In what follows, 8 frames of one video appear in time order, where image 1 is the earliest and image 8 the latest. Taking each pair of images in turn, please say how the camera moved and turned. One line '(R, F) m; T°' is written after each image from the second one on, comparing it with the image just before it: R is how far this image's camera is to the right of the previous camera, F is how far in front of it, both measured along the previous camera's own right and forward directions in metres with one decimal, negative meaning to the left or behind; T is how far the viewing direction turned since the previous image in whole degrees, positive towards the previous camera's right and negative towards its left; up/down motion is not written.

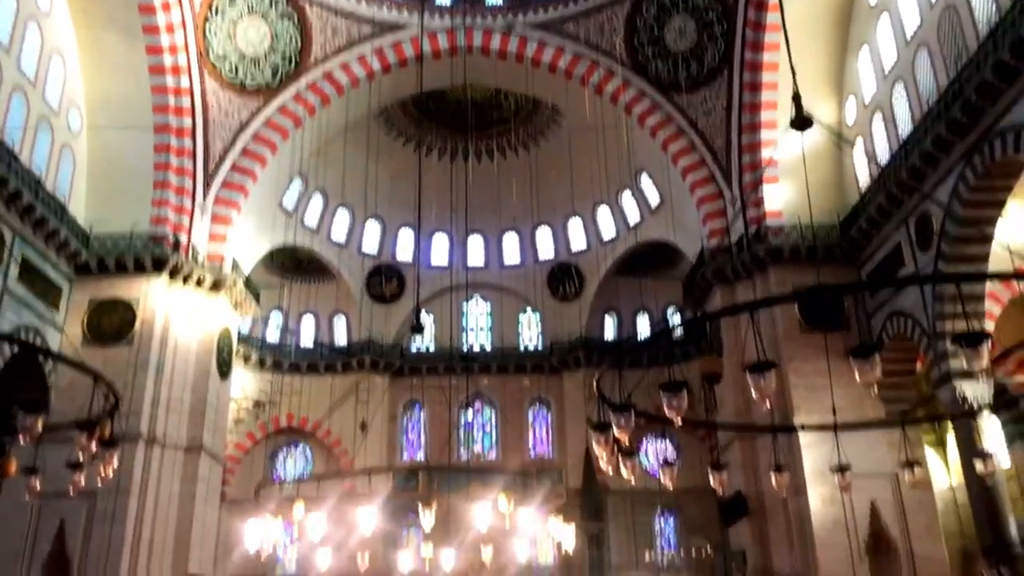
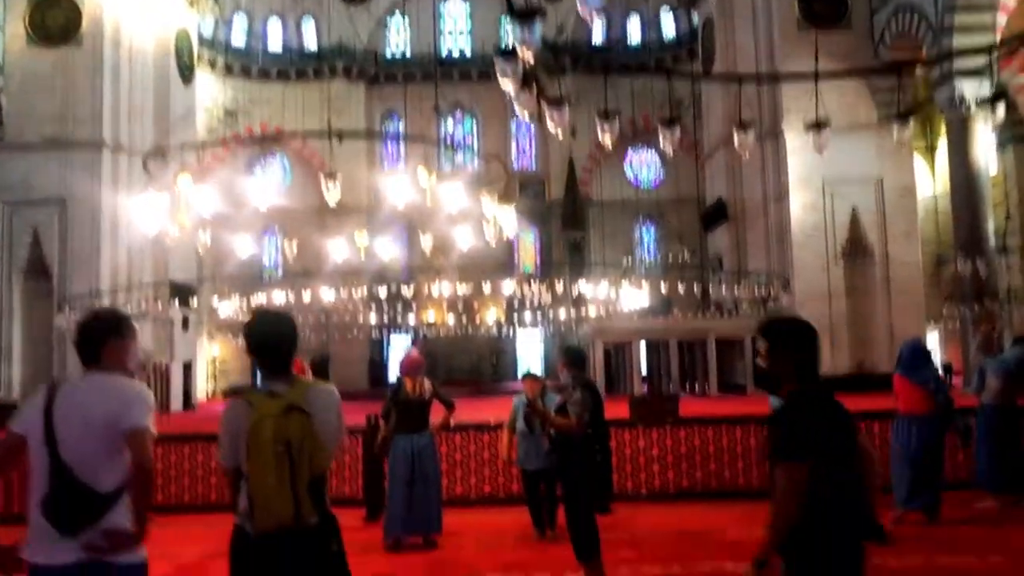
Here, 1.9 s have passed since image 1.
(+0.3, +0.7) m; +1°
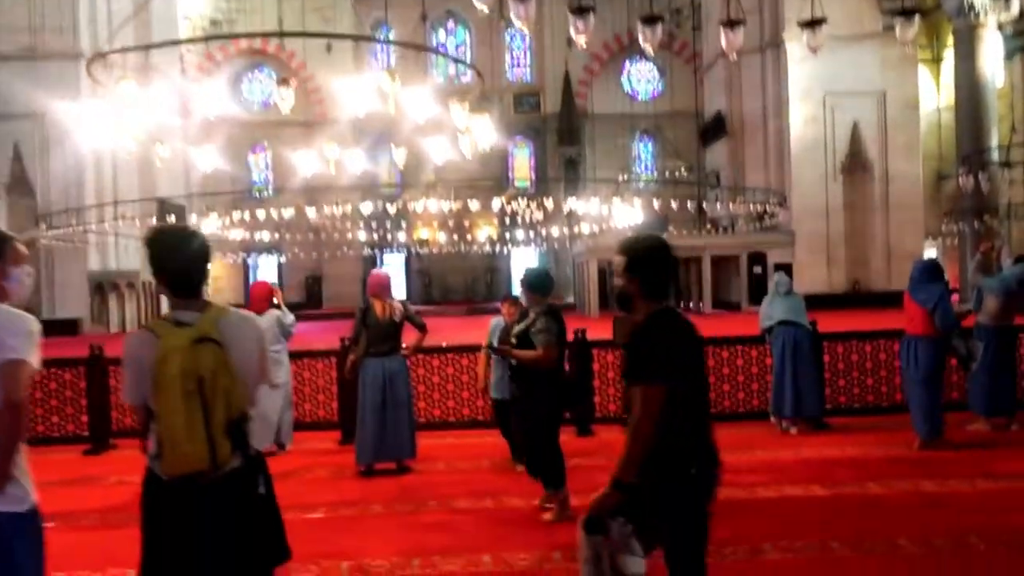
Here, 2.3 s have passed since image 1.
(+0.1, +0.2) m; 0°
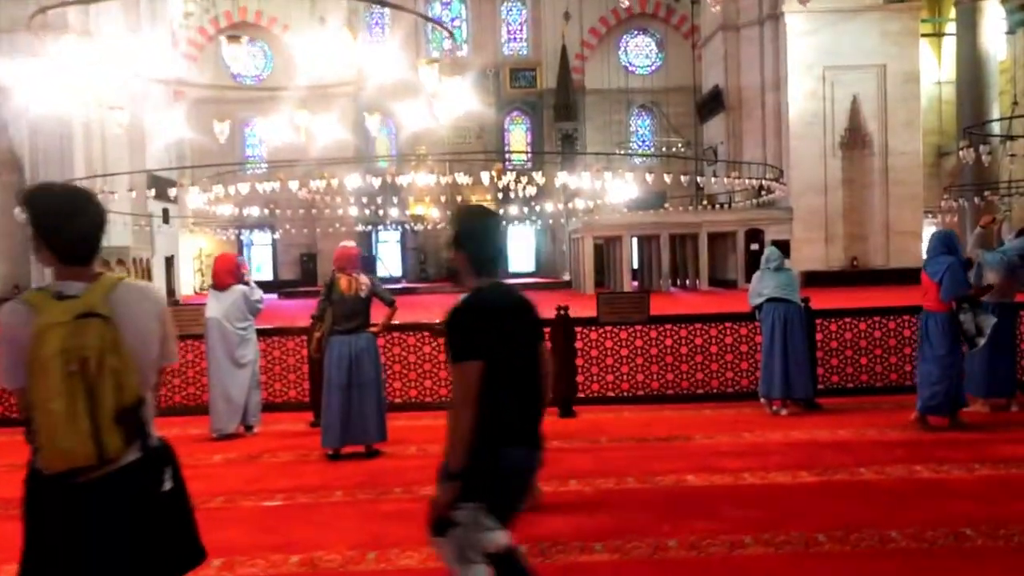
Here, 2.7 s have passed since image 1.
(+0.1, +0.2) m; 0°
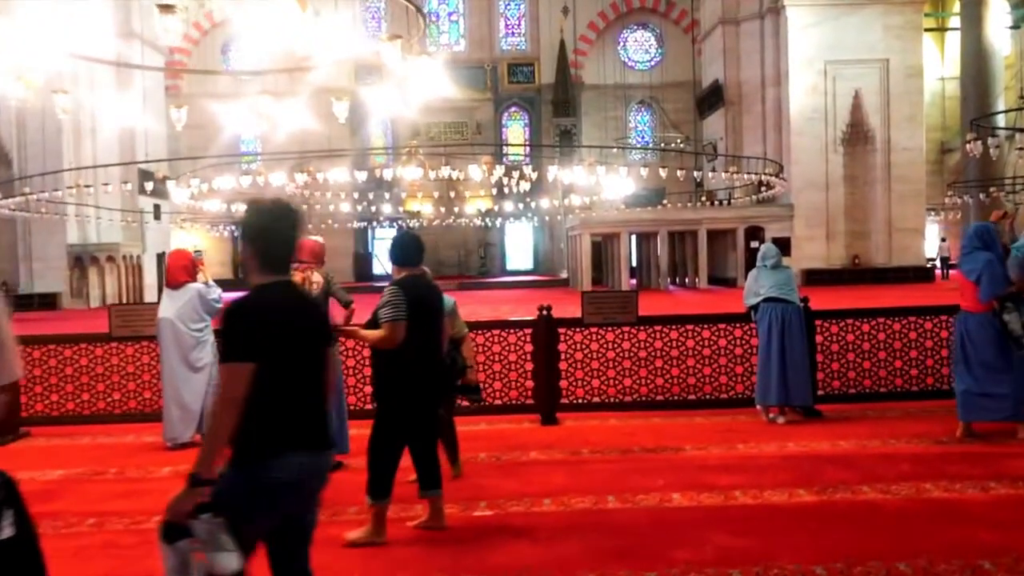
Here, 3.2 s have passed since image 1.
(+0.1, +0.3) m; 0°
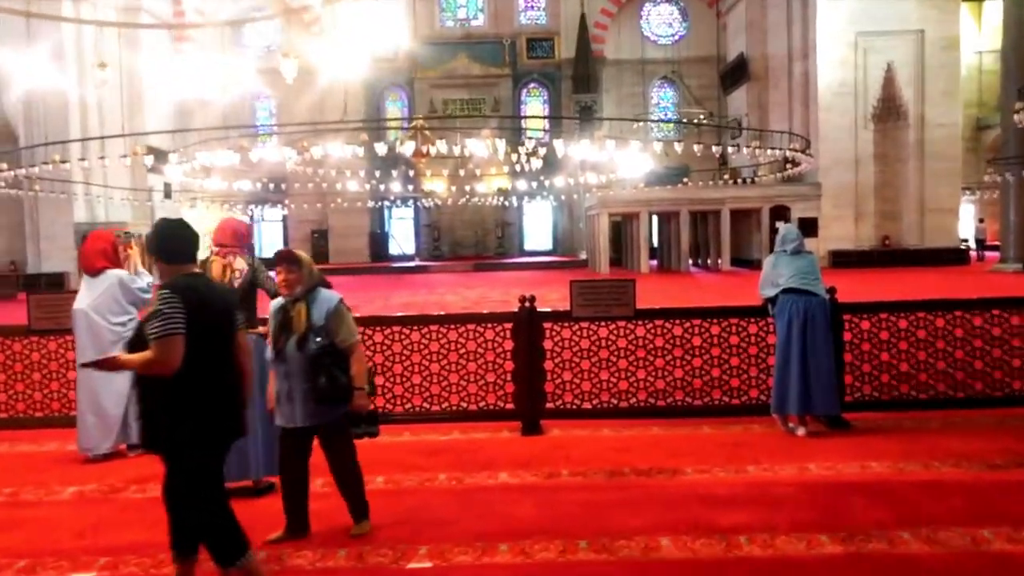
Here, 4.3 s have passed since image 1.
(+0.2, +0.6) m; -2°
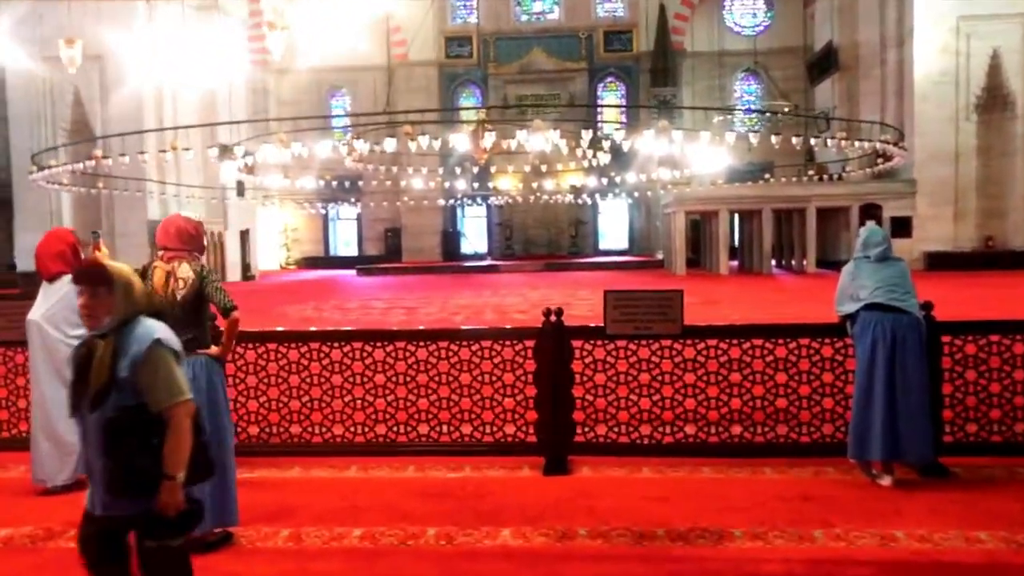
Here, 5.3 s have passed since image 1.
(+0.2, +0.6) m; -5°
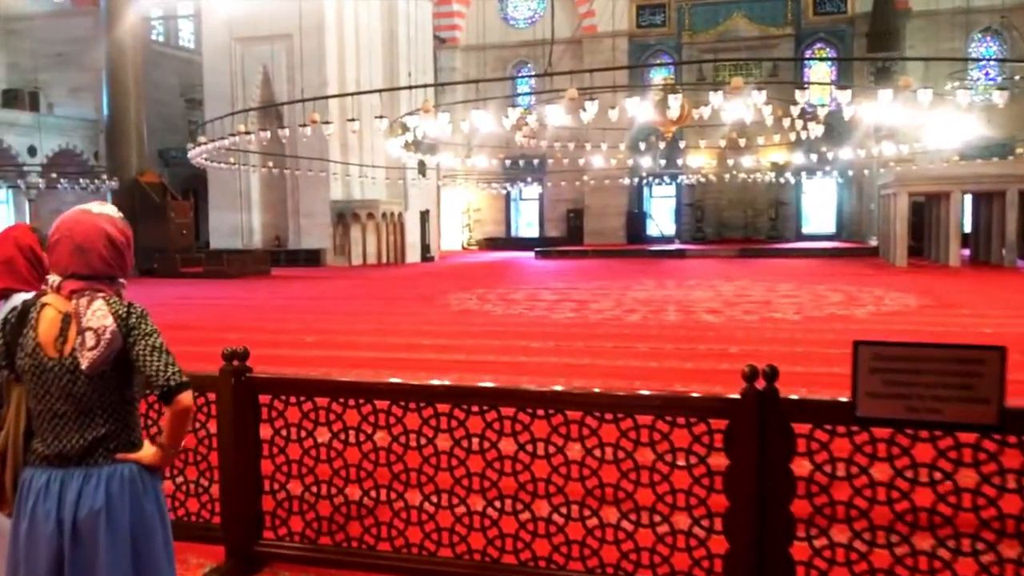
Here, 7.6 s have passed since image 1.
(0.0, +1.2) m; -12°
